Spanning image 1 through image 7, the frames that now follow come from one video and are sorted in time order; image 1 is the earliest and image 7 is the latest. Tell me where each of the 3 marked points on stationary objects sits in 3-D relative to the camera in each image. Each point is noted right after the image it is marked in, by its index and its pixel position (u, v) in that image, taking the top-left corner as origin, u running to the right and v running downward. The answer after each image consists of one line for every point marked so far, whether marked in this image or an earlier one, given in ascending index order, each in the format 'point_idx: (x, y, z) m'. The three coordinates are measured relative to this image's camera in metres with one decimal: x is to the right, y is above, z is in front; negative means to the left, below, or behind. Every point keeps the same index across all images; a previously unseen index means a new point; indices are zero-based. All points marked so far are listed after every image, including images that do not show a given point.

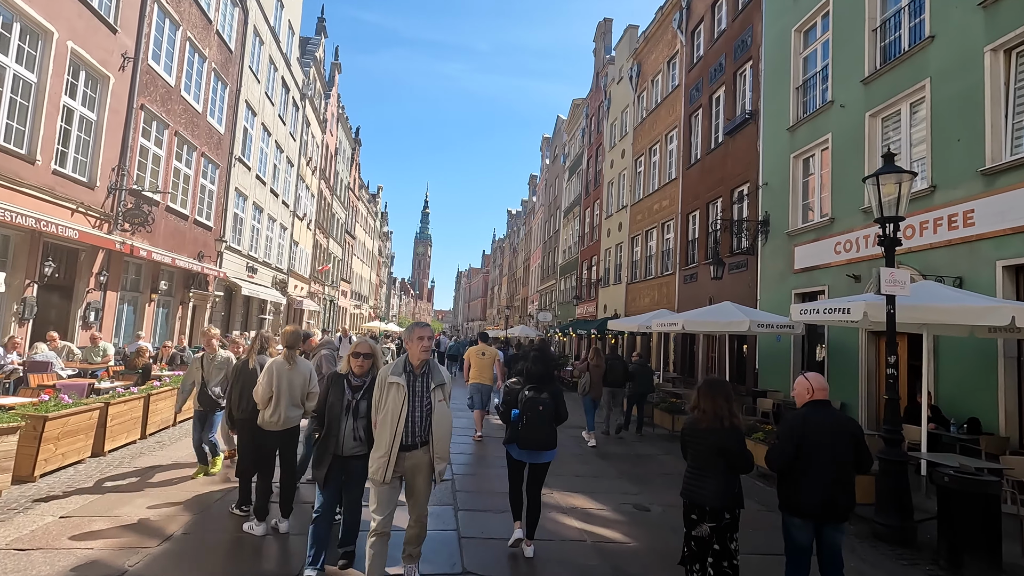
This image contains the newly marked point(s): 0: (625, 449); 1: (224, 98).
0: (+1.9, -2.7, +9.2) m
1: (-10.6, +7.0, +19.8) m
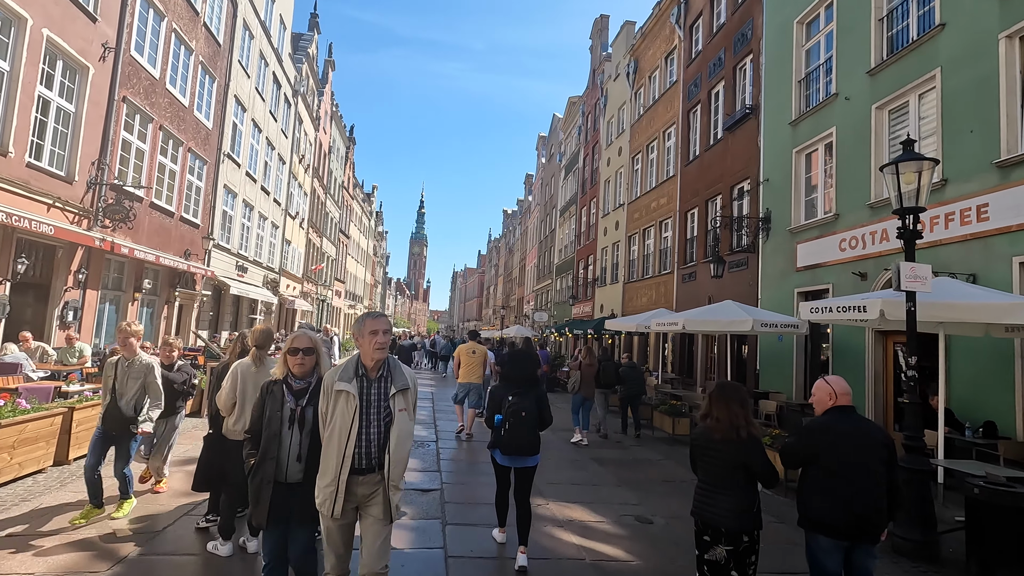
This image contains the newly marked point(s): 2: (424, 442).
0: (+1.8, -2.7, +8.8) m
1: (-10.7, +7.0, +19.3) m
2: (-1.4, -2.4, +8.6) m
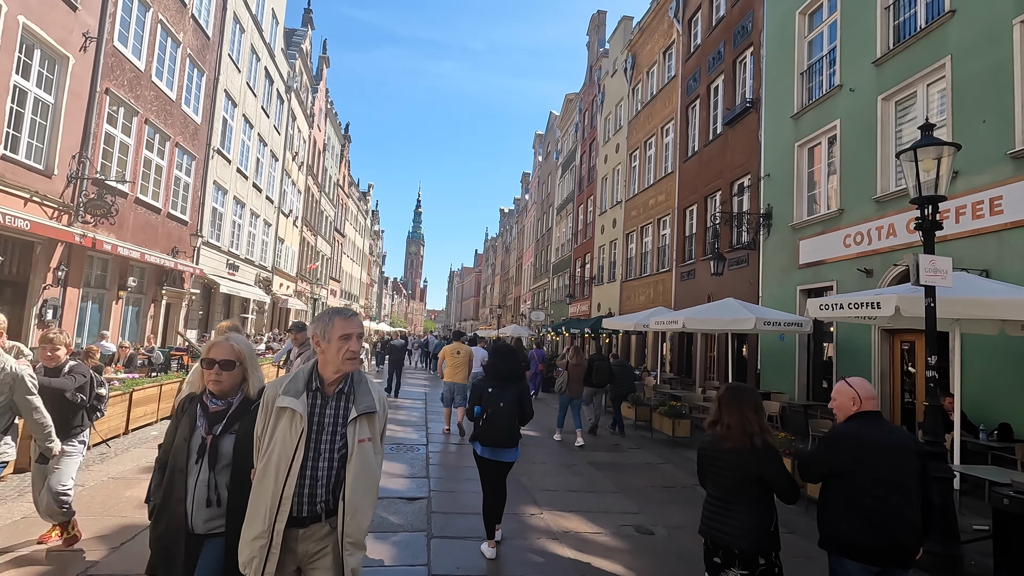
0: (+1.7, -2.6, +8.5) m
1: (-10.9, +7.1, +18.9) m
2: (-1.5, -2.4, +8.2) m
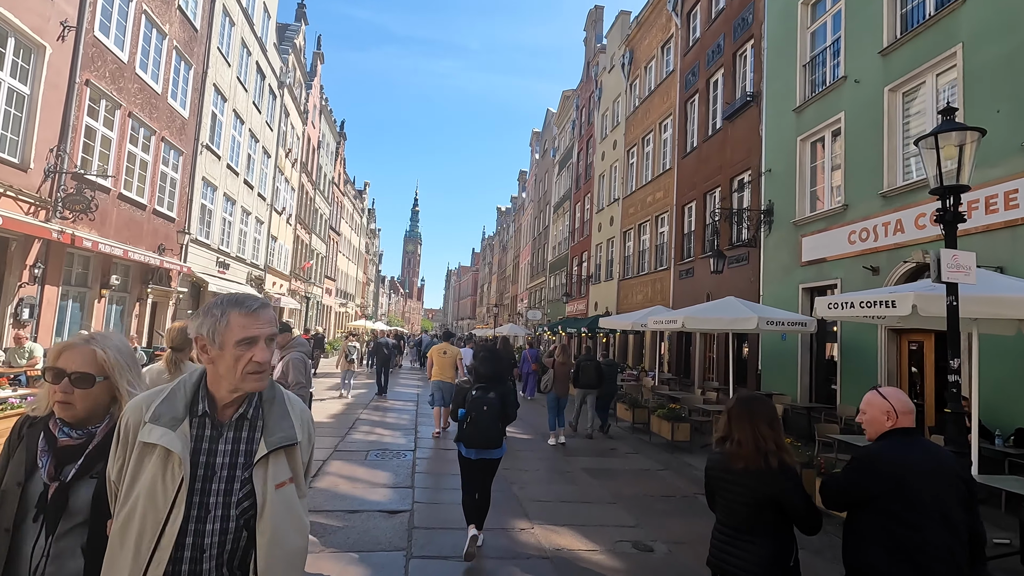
0: (+1.6, -2.6, +8.1) m
1: (-11.1, +7.1, +18.4) m
2: (-1.7, -2.4, +7.8) m
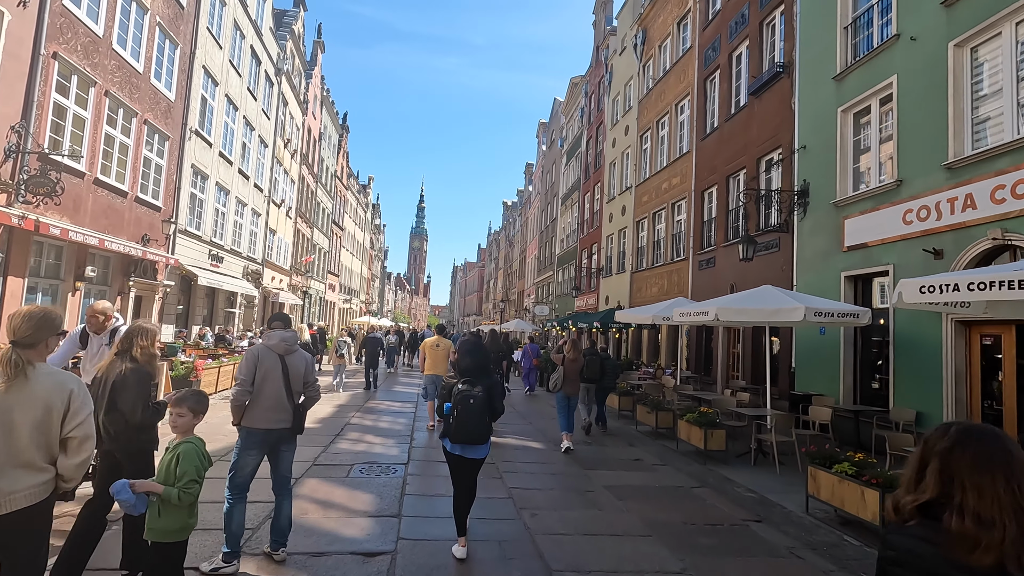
0: (+1.7, -2.4, +6.9) m
1: (-10.9, +7.3, +17.3) m
2: (-1.5, -2.2, +6.7) m
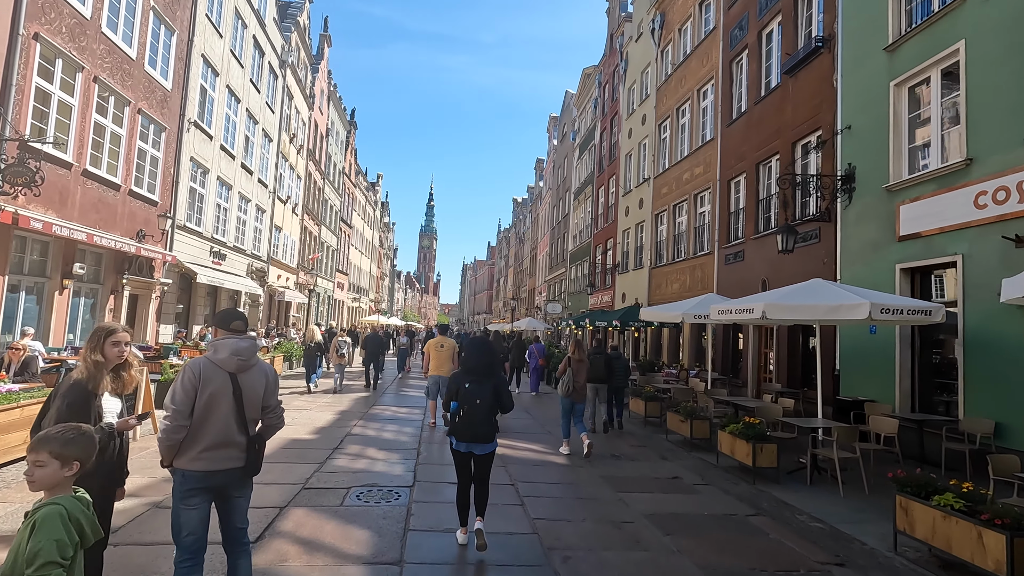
0: (+2.0, -2.4, +5.9) m
1: (-10.5, +7.4, +16.5) m
2: (-1.3, -2.1, +5.8) m
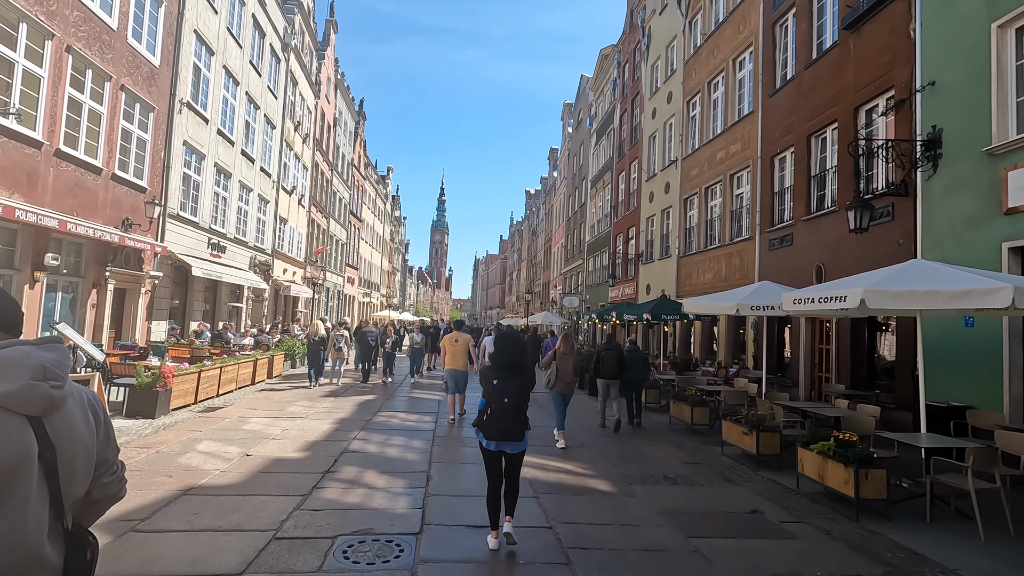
0: (+2.3, -2.2, +4.4) m
1: (-10.0, +7.6, +15.2) m
2: (-1.0, -2.0, +4.3) m
